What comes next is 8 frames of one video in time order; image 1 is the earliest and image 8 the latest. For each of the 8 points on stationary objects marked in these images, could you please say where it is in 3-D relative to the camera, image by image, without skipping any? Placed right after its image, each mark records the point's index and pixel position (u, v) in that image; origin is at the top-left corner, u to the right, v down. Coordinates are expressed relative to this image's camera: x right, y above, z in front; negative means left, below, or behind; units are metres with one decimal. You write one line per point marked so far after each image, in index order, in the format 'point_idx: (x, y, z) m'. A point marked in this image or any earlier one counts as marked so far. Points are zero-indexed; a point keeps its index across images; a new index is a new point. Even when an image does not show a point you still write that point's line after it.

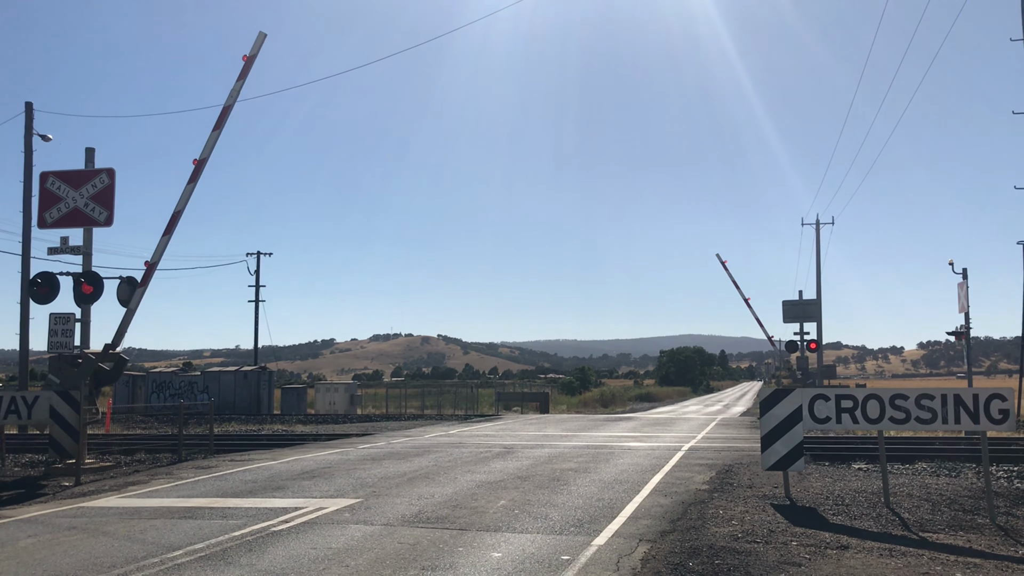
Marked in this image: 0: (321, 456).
0: (-3.2, -2.8, +16.2) m
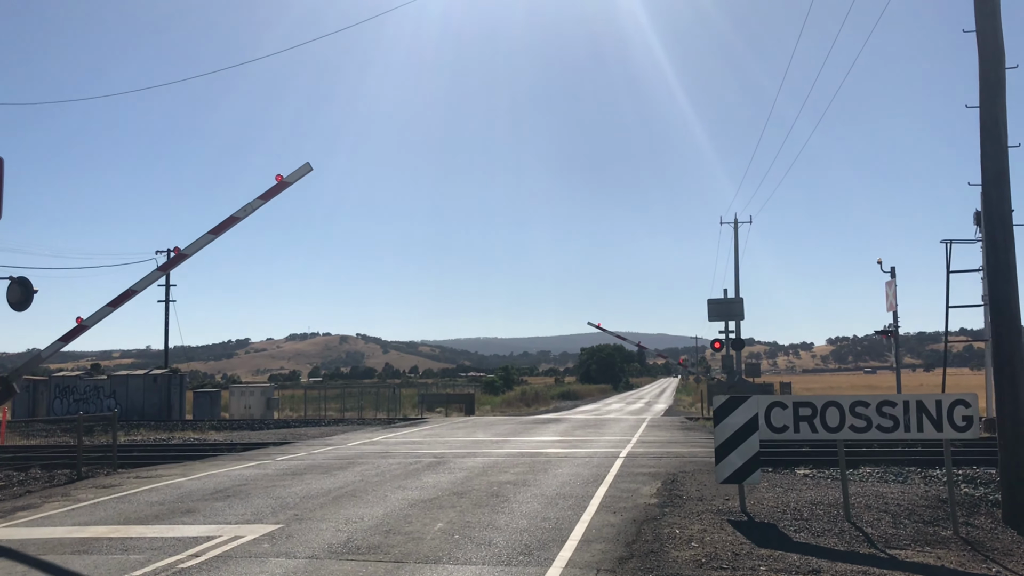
0: (-4.3, -2.9, +15.0) m
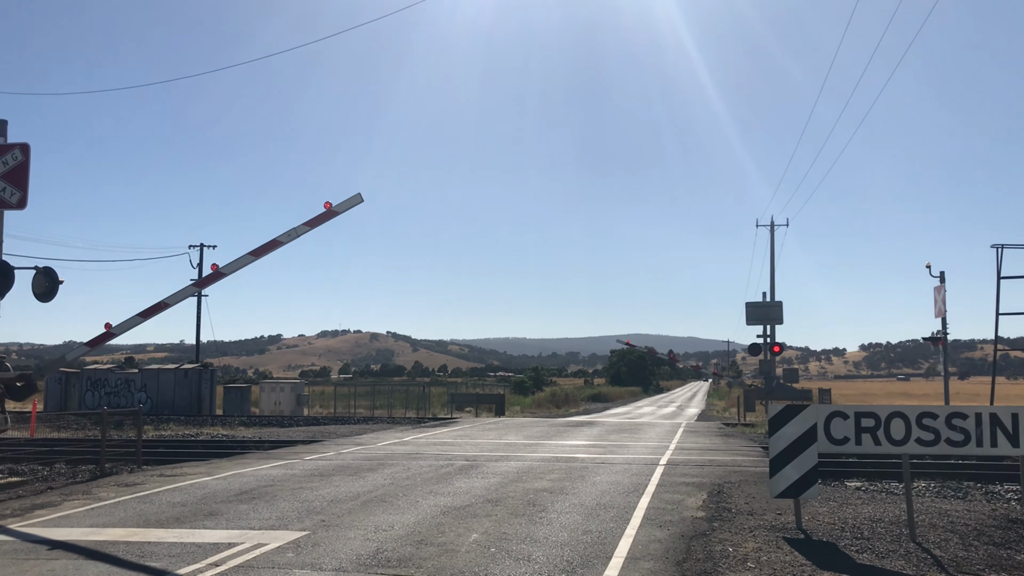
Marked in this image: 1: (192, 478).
0: (-3.8, -2.8, +14.5) m
1: (-4.5, -2.7, +13.4) m
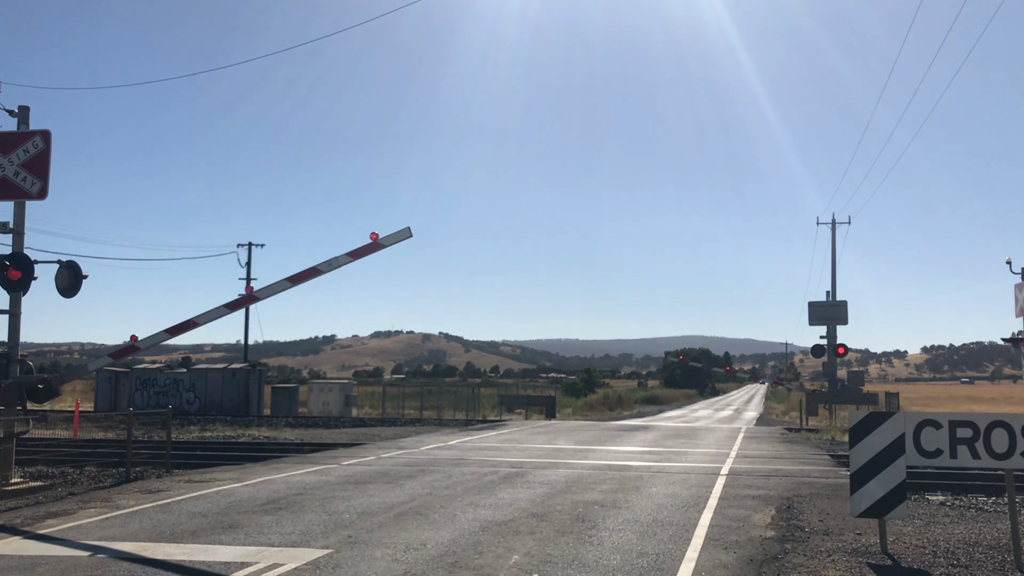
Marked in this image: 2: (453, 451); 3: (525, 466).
0: (-3.1, -2.7, +13.7) m
1: (-3.9, -2.6, +12.7) m
2: (-1.2, -3.2, +18.7) m
3: (+0.2, -2.9, +15.4) m
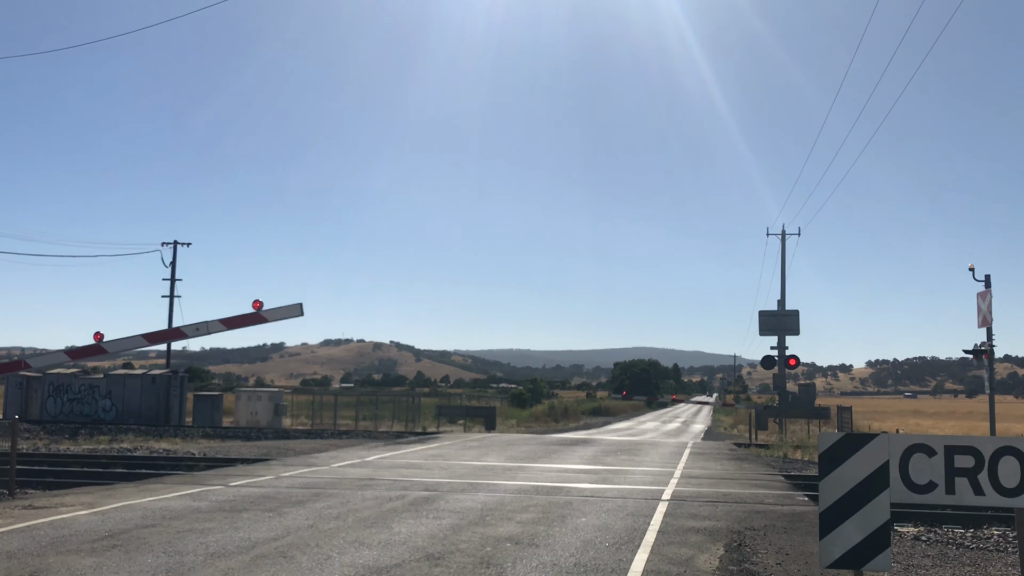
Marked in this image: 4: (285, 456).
0: (-4.2, -2.6, +11.6) m
1: (-4.9, -2.5, +10.5) m
2: (-2.5, -3.2, +16.7) m
3: (-1.0, -2.8, +13.4) m
4: (-4.7, -3.5, +19.8) m
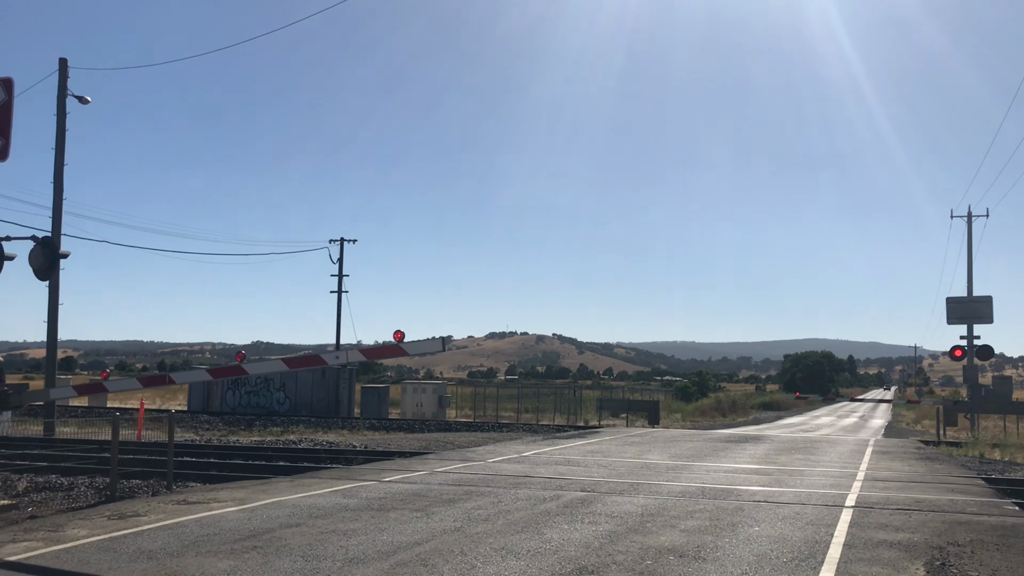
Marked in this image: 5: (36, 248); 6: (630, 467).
0: (-2.3, -2.5, +11.3) m
1: (-3.2, -2.4, +10.3) m
2: (+0.2, -3.0, +16.0) m
3: (+1.1, -2.6, +12.6) m
4: (-1.4, -3.3, +19.5) m
5: (-5.4, +0.5, +10.9) m
6: (+2.0, -3.0, +16.0) m
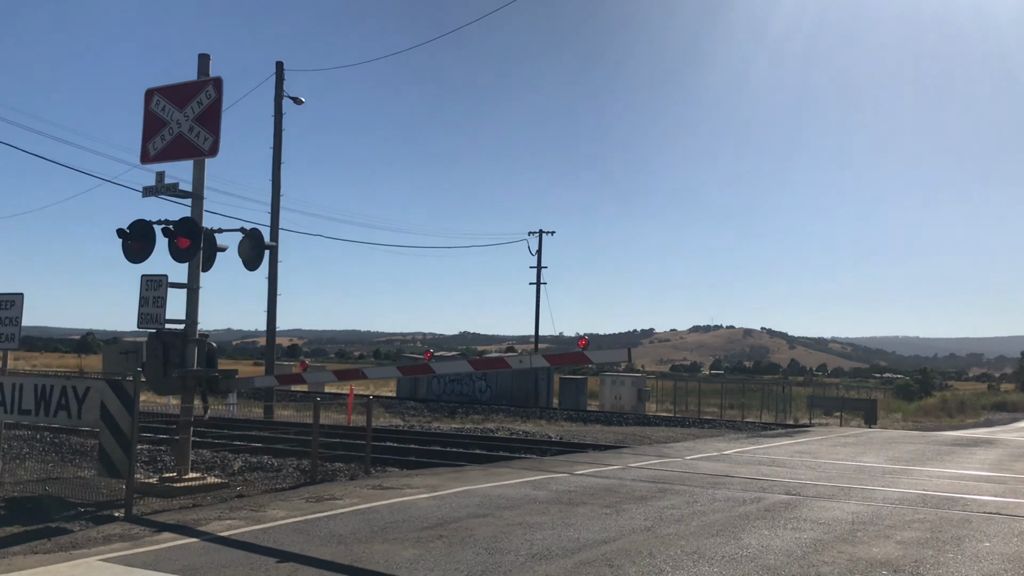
0: (-0.1, -2.3, +11.2) m
1: (-1.2, -2.3, +10.4) m
2: (+3.4, -2.8, +15.3) m
3: (+3.6, -2.5, +11.7) m
4: (+2.6, -3.1, +19.0) m
5: (-3.2, +0.6, +11.4) m
6: (+5.1, -2.8, +14.9) m
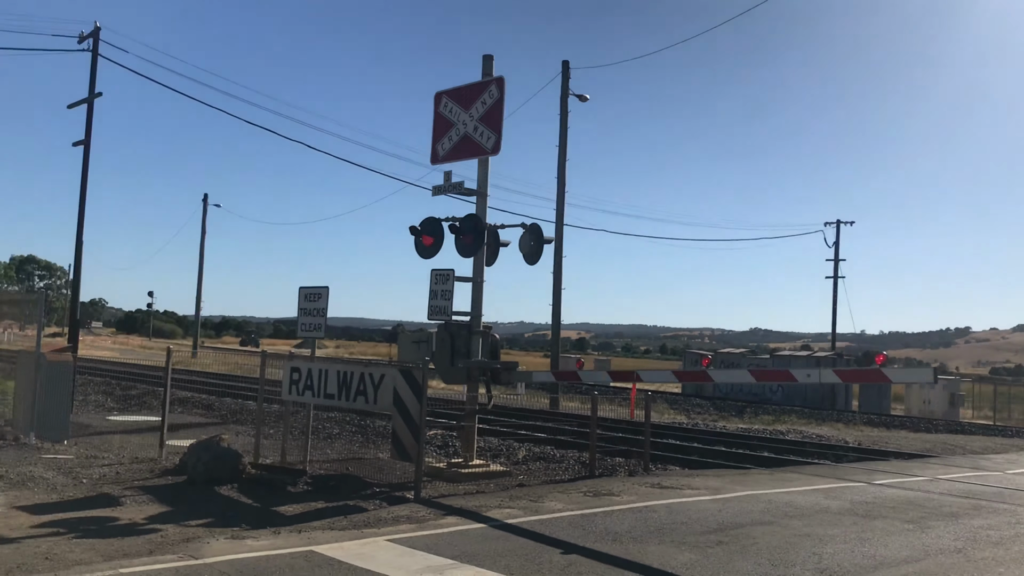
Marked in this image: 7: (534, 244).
0: (+3.1, -2.3, +10.5) m
1: (+1.8, -2.2, +10.1) m
2: (+7.6, -2.7, +13.4) m
3: (+6.7, -2.4, +10.0) m
4: (+7.9, -3.0, +17.2) m
5: (+0.2, +0.7, +11.7) m
6: (+9.2, -2.7, +12.5) m
7: (+0.2, +0.5, +11.3) m
